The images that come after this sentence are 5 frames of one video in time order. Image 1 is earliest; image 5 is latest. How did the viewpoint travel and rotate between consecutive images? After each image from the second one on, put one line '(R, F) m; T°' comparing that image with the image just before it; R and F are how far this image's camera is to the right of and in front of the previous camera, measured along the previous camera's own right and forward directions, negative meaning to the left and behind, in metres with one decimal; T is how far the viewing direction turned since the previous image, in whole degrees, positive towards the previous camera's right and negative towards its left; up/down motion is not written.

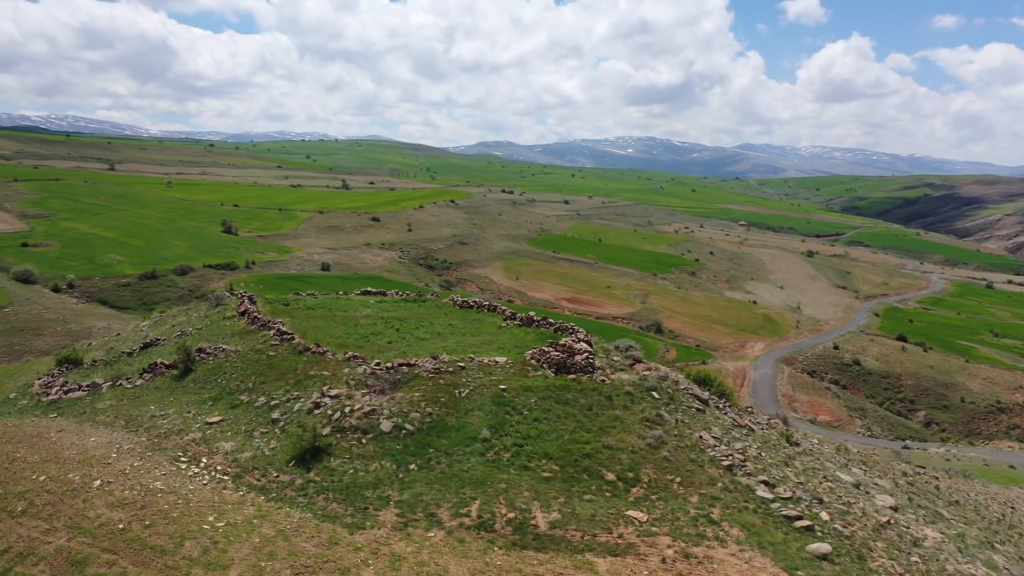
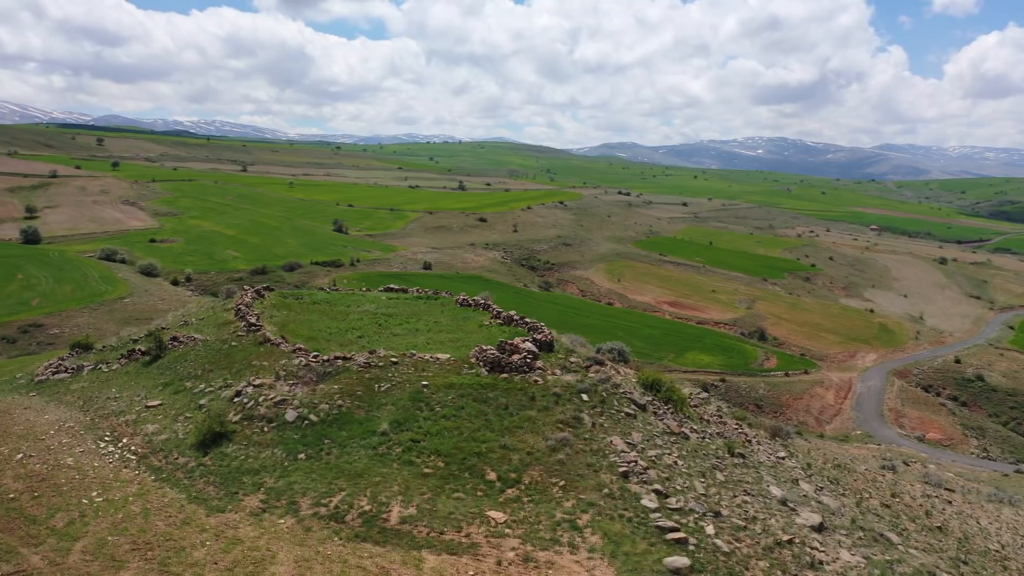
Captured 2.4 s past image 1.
(+3.5, +0.3) m; -9°
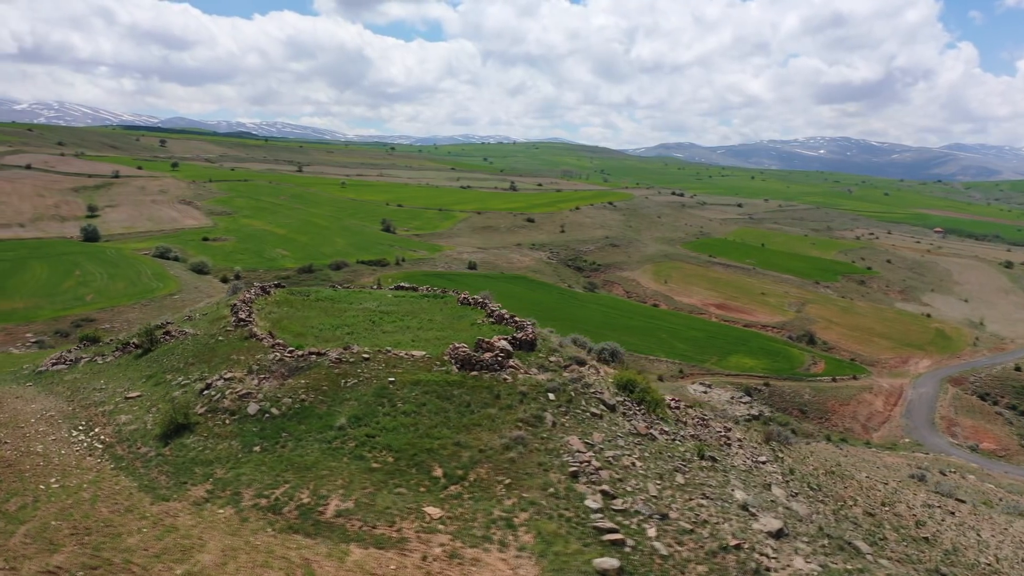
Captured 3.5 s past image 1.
(+1.6, +0.1) m; -4°
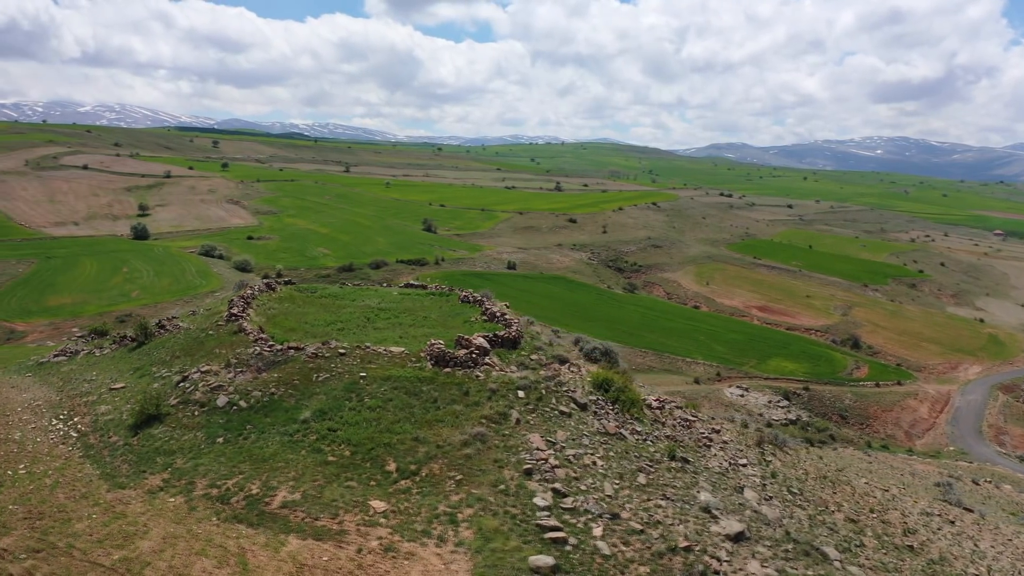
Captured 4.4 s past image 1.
(+1.4, 0.0) m; -3°
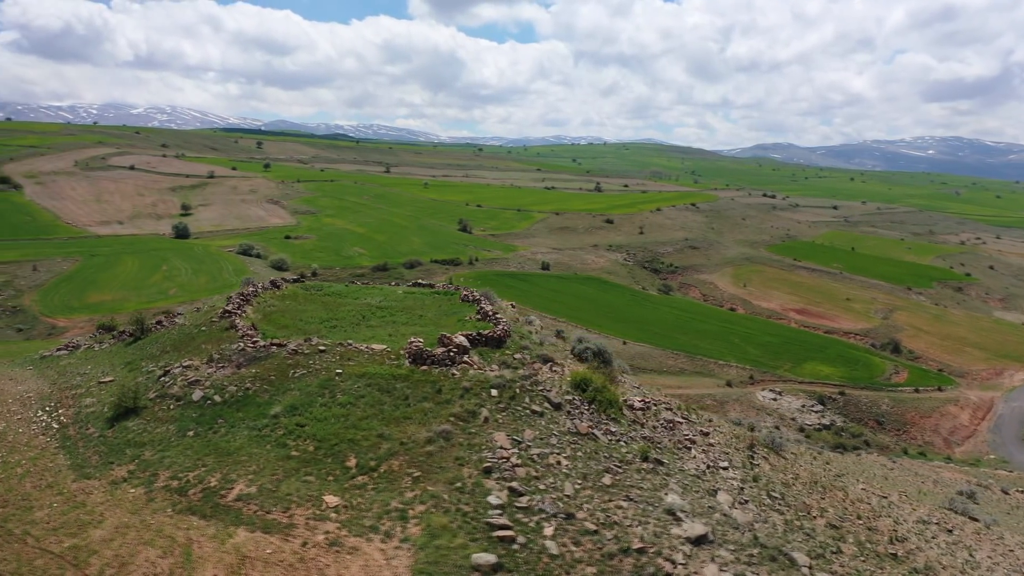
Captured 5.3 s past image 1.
(+1.2, 0.0) m; -3°
